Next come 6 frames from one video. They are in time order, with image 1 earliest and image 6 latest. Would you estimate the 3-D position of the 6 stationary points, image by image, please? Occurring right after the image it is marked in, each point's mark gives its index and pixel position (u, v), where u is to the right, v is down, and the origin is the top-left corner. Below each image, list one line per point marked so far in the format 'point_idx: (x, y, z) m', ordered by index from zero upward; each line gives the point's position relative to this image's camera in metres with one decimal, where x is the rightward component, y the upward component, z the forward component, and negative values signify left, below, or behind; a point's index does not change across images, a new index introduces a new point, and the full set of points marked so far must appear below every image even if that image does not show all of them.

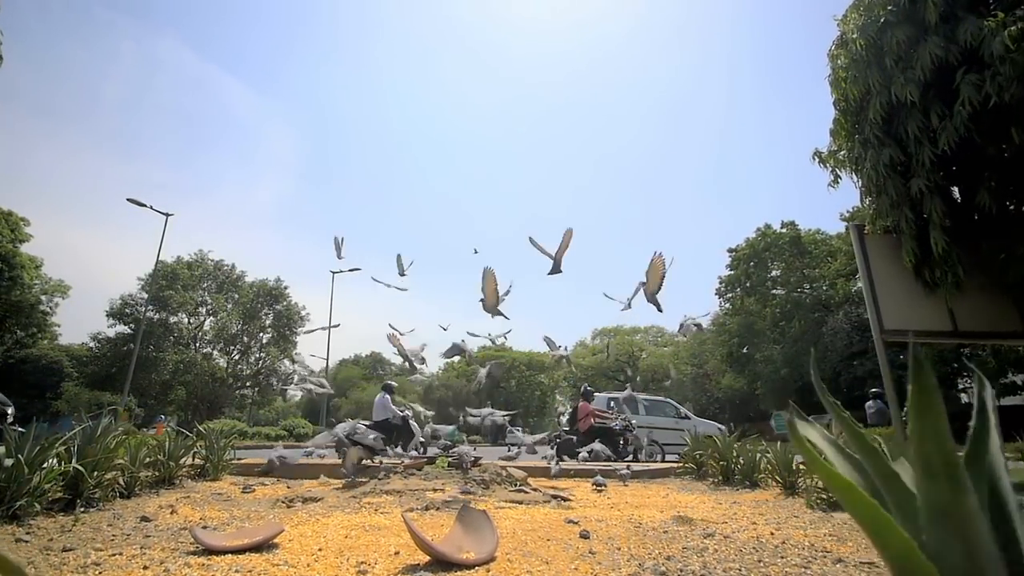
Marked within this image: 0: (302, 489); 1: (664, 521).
0: (-2.2, -2.1, +6.3) m
1: (+1.1, -1.6, +4.2) m
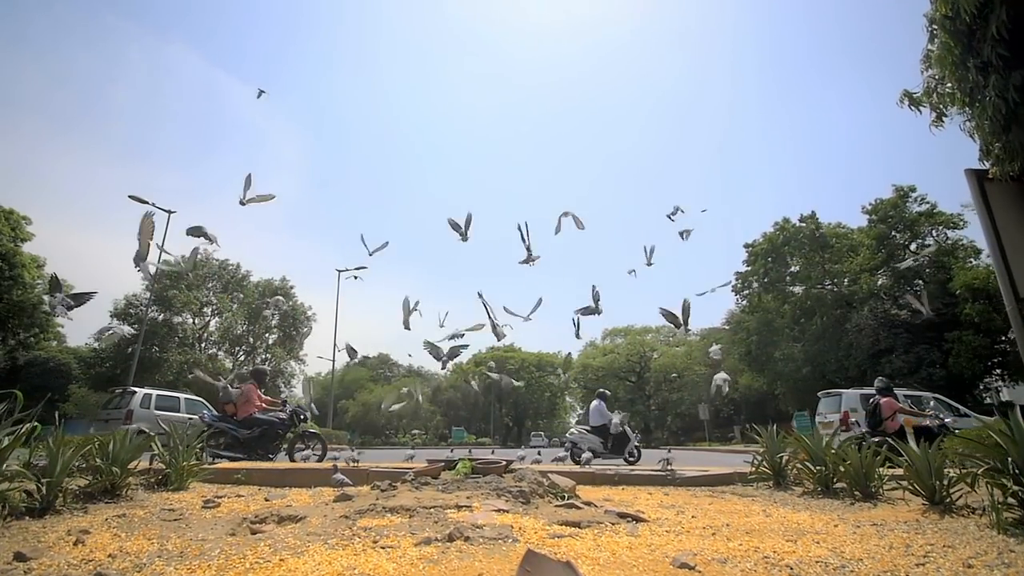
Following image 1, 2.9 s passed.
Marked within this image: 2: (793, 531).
0: (-1.9, -1.7, +4.8) m
1: (+1.4, -1.2, +2.7) m
2: (+1.7, -1.4, +3.5) m
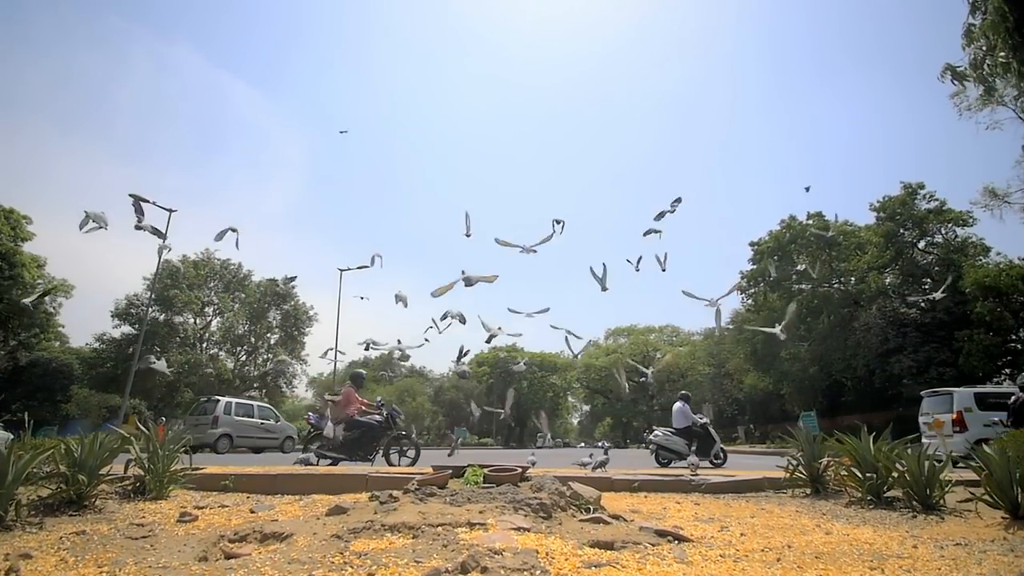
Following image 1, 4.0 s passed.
0: (-1.8, -1.6, +4.3) m
1: (+1.5, -1.1, +2.1) m
2: (+1.8, -1.3, +3.0) m
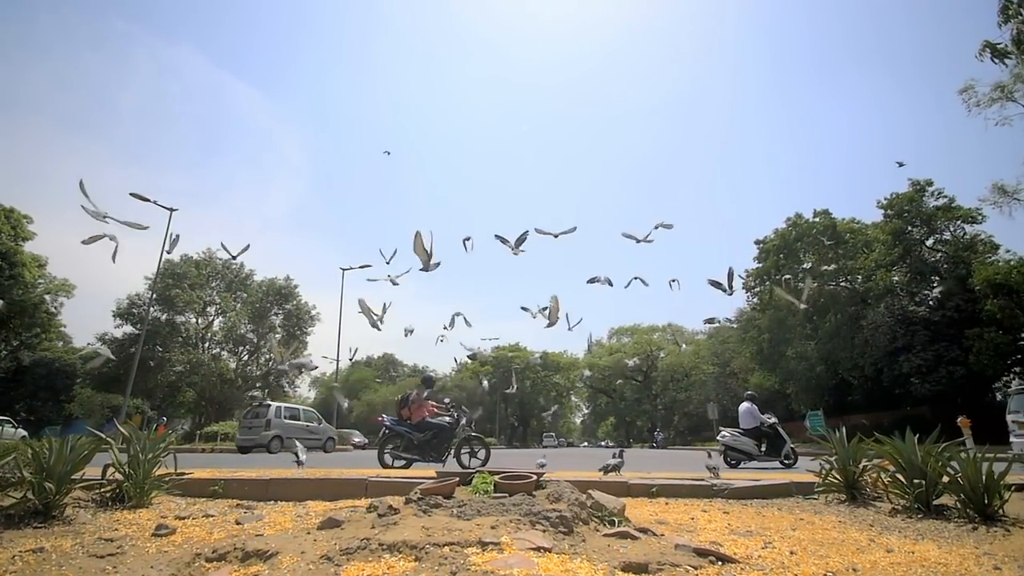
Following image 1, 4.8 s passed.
0: (-1.7, -1.6, +3.8) m
1: (+1.6, -1.0, +1.7) m
2: (+1.9, -1.2, +2.5) m
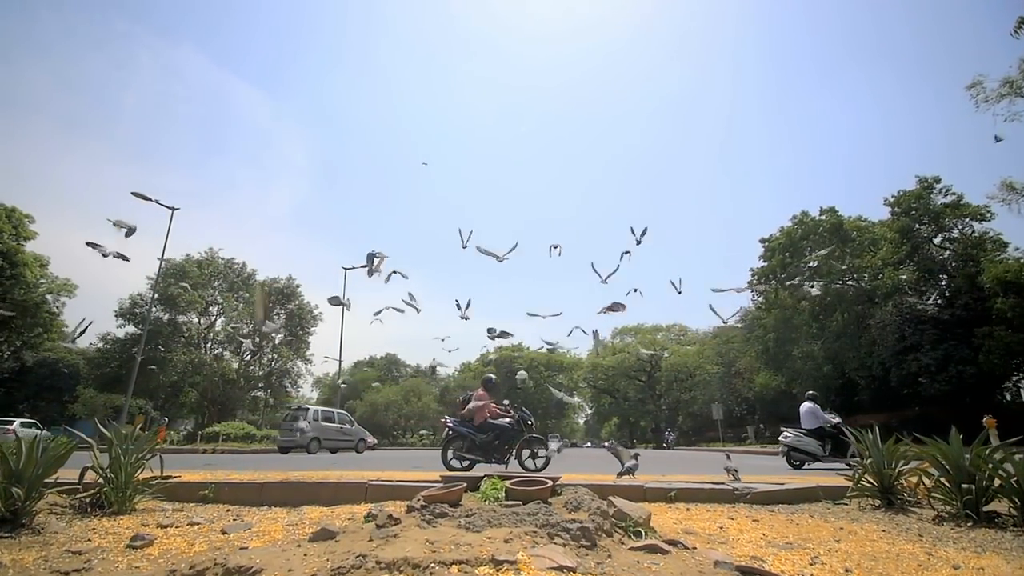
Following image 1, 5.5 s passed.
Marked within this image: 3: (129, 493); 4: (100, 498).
0: (-1.6, -1.5, +3.5) m
1: (+1.7, -0.9, +1.3) m
2: (+1.9, -1.1, +2.1) m
3: (-3.0, -1.6, +4.7) m
4: (-3.2, -1.6, +4.6) m
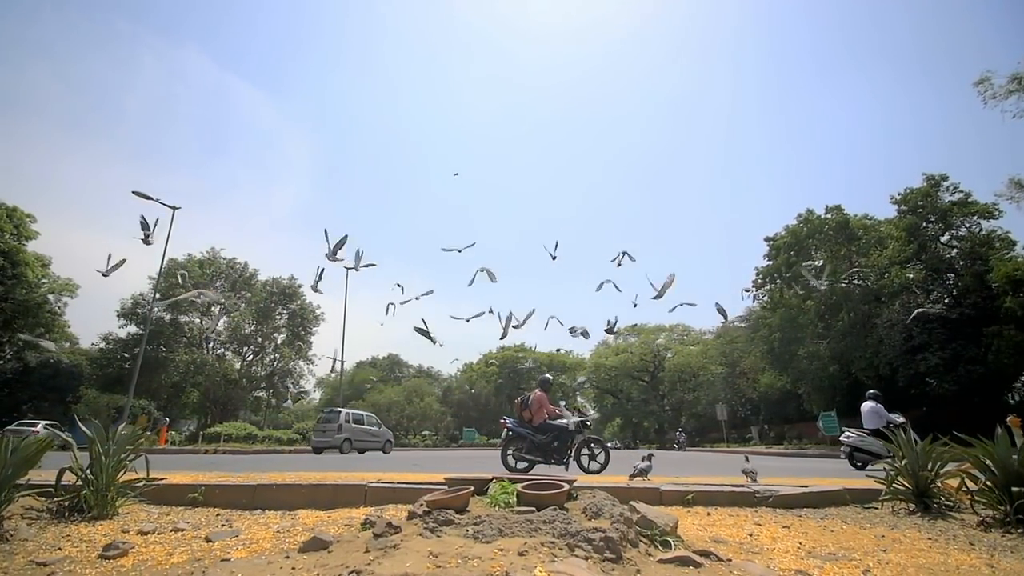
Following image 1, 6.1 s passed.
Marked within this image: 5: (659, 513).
0: (-1.5, -1.4, +3.2) m
1: (+1.7, -0.8, +1.0) m
2: (+2.0, -1.1, +1.8) m
3: (-2.9, -1.5, +4.4) m
4: (-3.1, -1.5, +4.3) m
5: (+0.8, -1.3, +3.4) m
